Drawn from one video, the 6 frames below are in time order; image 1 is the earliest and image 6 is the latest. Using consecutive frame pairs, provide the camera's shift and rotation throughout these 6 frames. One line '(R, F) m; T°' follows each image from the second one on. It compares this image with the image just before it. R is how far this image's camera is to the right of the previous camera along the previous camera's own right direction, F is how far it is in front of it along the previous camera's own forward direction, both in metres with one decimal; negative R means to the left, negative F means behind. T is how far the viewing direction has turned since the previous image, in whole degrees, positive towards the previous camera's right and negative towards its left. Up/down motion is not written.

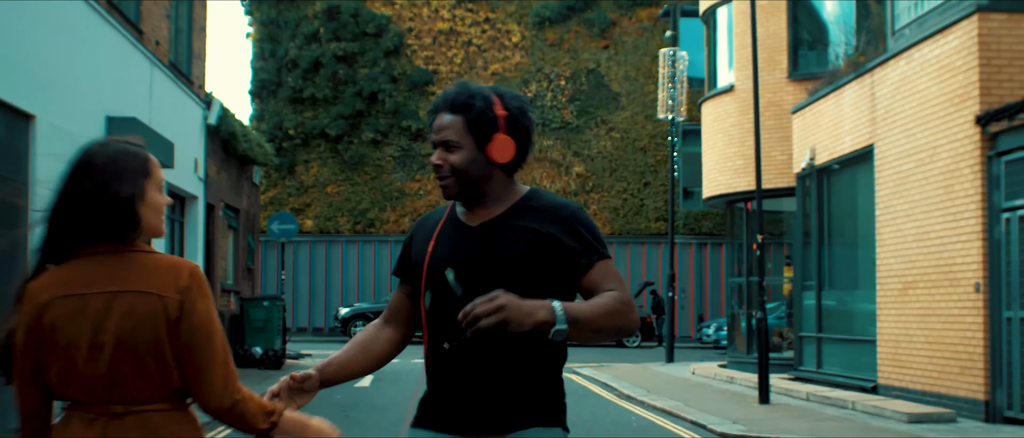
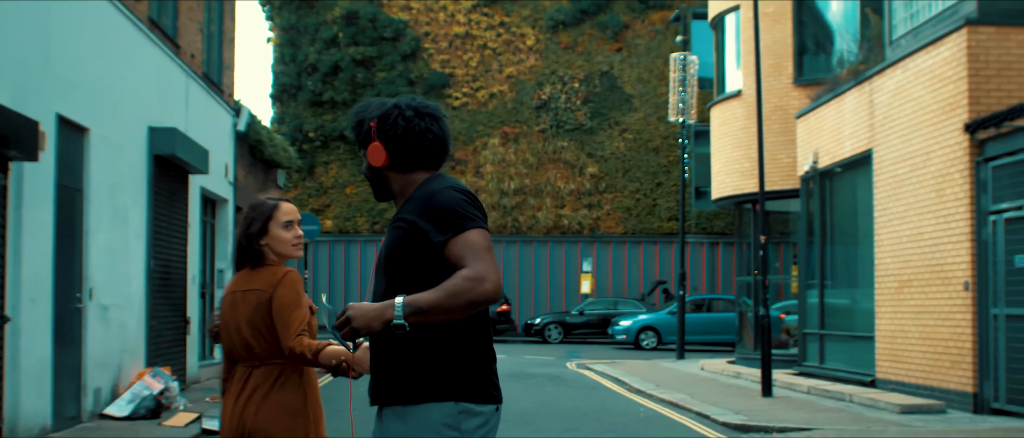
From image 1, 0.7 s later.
(0.0, -0.7) m; -1°
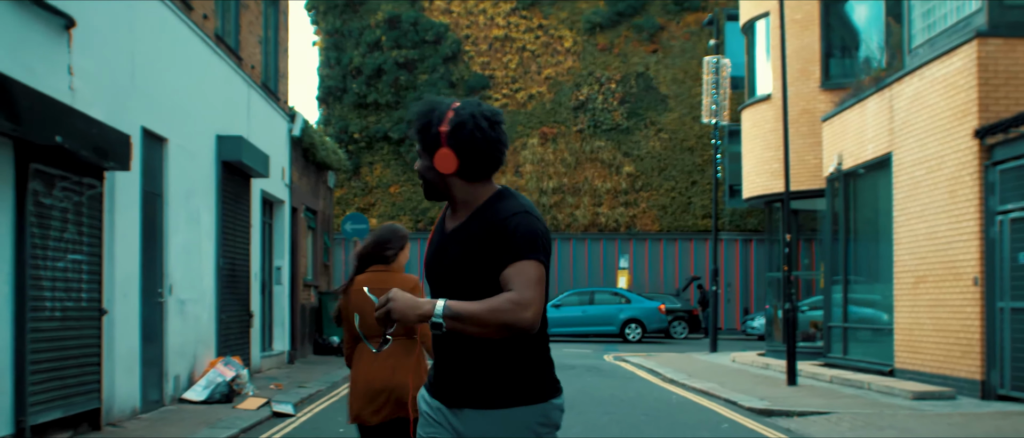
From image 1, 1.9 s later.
(0.0, -0.9) m; -2°
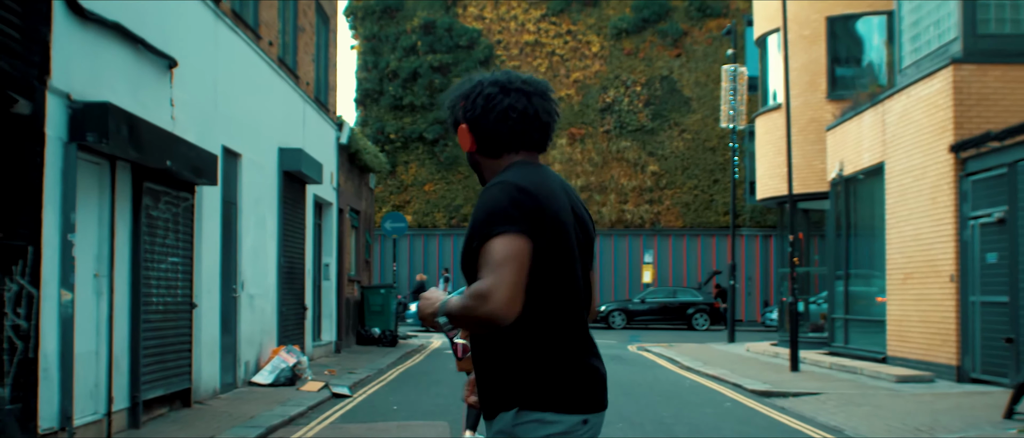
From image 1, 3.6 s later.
(0.0, -1.5) m; -1°
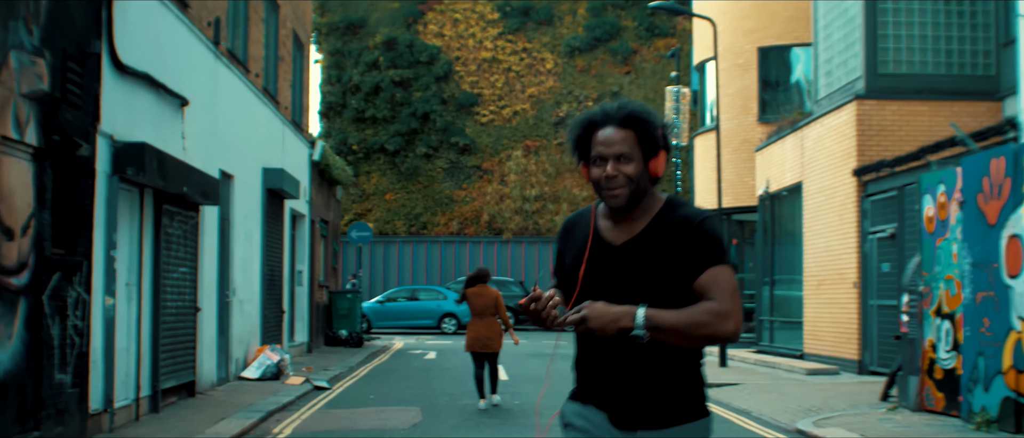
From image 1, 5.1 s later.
(0.0, -1.8) m; +2°
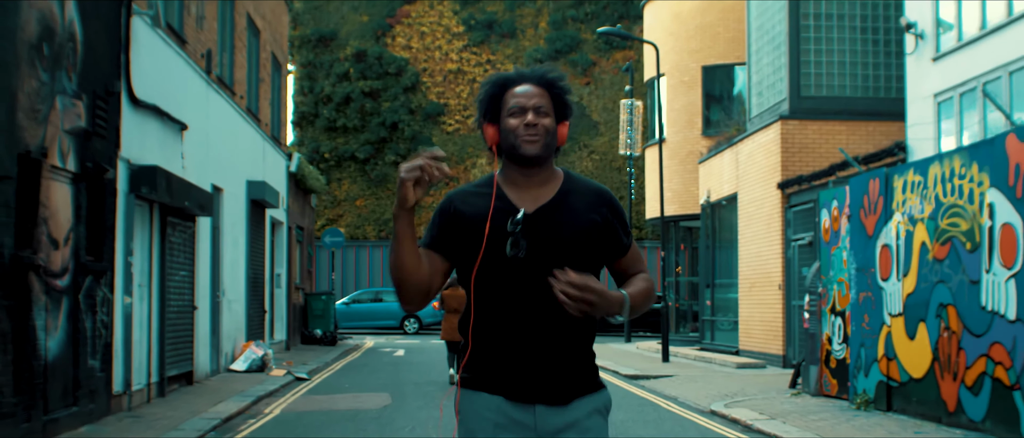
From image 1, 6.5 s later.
(+0.1, -1.7) m; +1°
